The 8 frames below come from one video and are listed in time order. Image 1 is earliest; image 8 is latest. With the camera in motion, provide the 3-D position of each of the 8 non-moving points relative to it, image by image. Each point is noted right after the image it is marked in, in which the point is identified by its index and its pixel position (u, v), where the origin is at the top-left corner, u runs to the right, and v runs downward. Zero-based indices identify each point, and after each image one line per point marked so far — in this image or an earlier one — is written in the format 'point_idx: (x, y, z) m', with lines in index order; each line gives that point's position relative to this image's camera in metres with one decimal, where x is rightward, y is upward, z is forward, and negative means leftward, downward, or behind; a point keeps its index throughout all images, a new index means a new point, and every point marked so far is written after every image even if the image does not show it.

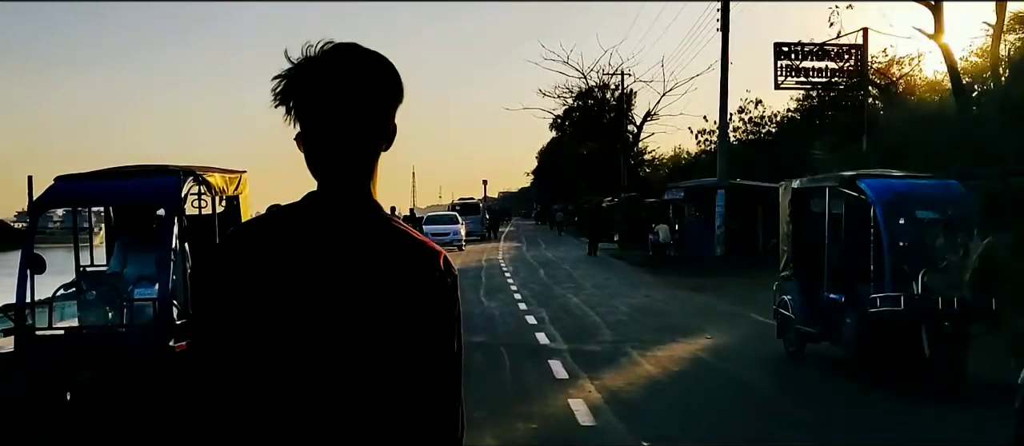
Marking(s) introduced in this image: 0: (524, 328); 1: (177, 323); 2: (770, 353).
0: (+0.2, -1.5, +14.9) m
1: (-2.4, -0.7, +7.6) m
2: (+3.1, -1.6, +12.7) m
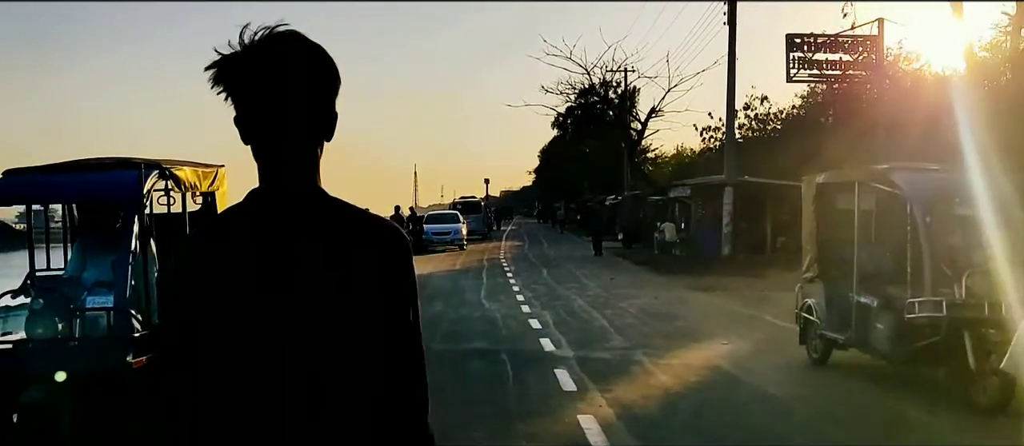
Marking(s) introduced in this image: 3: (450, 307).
0: (+0.2, -1.5, +14.0) m
1: (-2.4, -0.7, +6.8) m
2: (+3.1, -1.5, +11.8) m
3: (-1.1, -1.4, +18.2) m
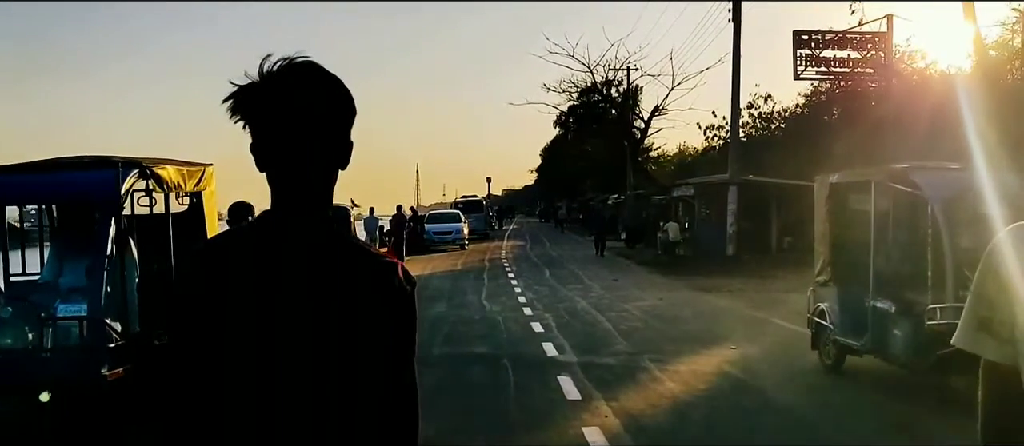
0: (+0.3, -1.5, +13.6) m
1: (-2.4, -0.7, +6.3) m
2: (+3.2, -1.6, +11.4) m
3: (-1.0, -1.4, +17.7) m
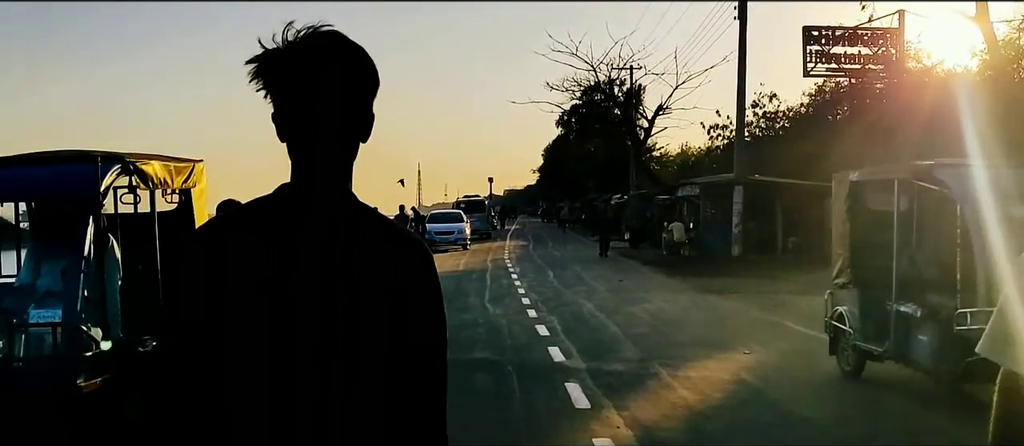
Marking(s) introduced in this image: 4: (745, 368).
0: (+0.3, -1.5, +13.1) m
1: (-2.3, -0.7, +5.9) m
2: (+3.2, -1.6, +11.0) m
3: (-1.0, -1.4, +17.3) m
4: (+2.5, -1.5, +11.1) m
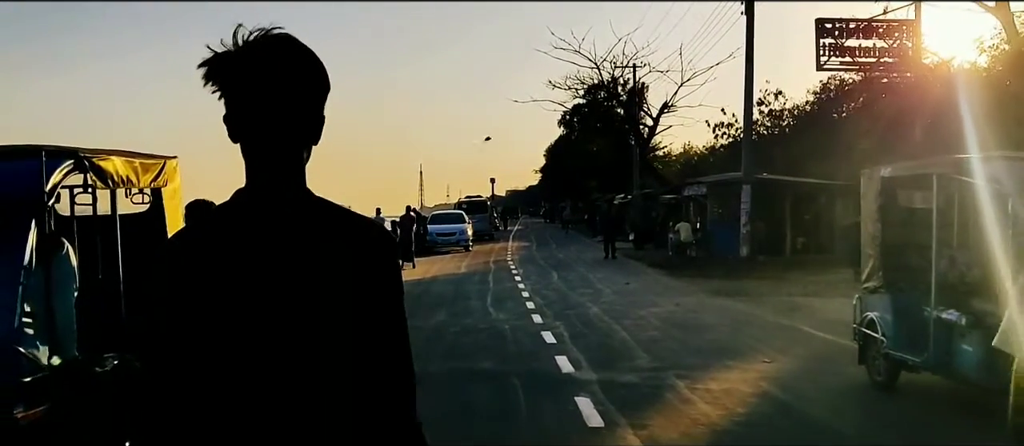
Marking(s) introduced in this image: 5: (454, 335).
0: (+0.4, -1.5, +12.4) m
1: (-2.3, -0.8, +5.1) m
2: (+3.3, -1.6, +10.2) m
3: (-0.9, -1.5, +16.5) m
4: (+2.5, -1.5, +10.4) m
5: (-0.7, -1.5, +14.0) m
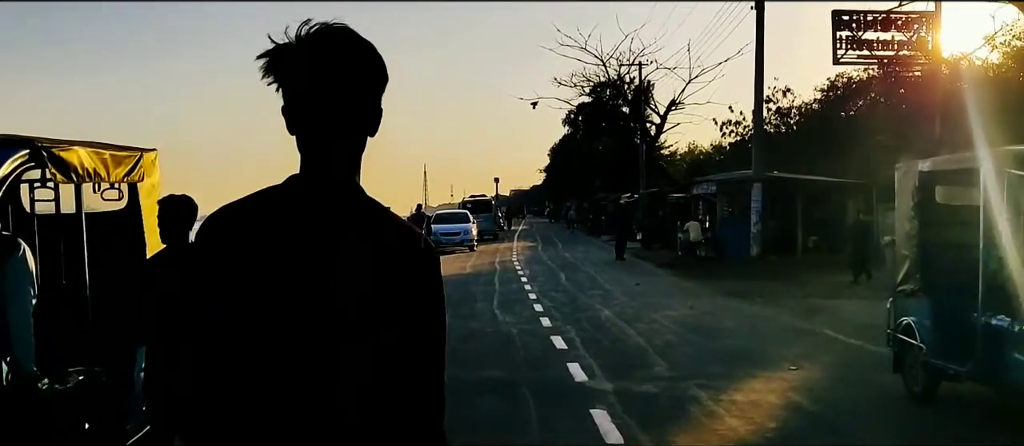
0: (+0.5, -1.5, +11.7) m
1: (-2.2, -0.8, +4.4) m
2: (+3.3, -1.5, +9.5) m
3: (-0.8, -1.5, +15.8) m
4: (+2.6, -1.5, +9.7) m
5: (-0.6, -1.5, +13.3) m
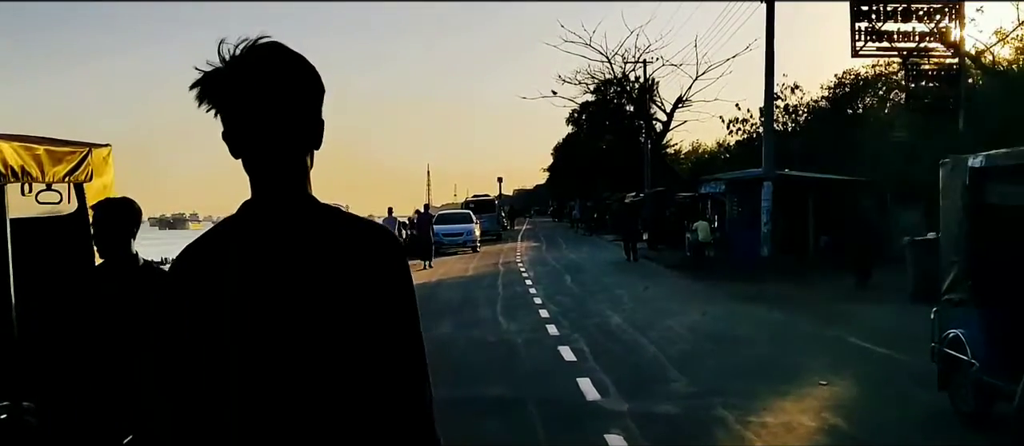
0: (+0.5, -1.5, +10.8) m
1: (-2.2, -0.8, +3.6) m
2: (+3.4, -1.6, +8.6) m
3: (-0.7, -1.5, +14.9) m
4: (+2.6, -1.5, +8.8) m
5: (-0.6, -1.5, +12.4) m
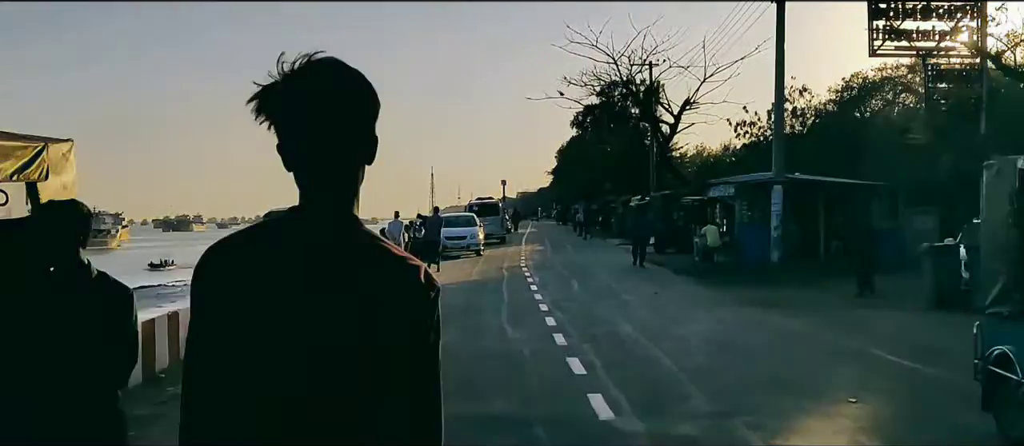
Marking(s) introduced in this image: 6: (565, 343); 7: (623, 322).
0: (+0.6, -1.5, +10.1) m
1: (-2.2, -0.8, +2.9) m
2: (+3.4, -1.6, +7.9) m
3: (-0.7, -1.5, +14.3) m
4: (+2.7, -1.6, +8.1) m
5: (-0.5, -1.6, +11.8) m
6: (+0.7, -1.5, +13.3) m
7: (+1.7, -1.5, +15.9) m
